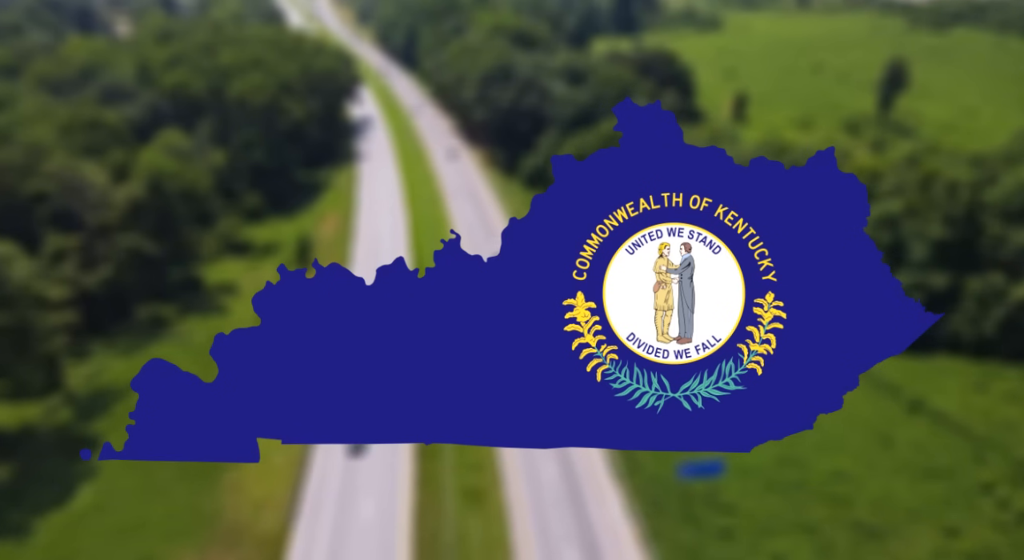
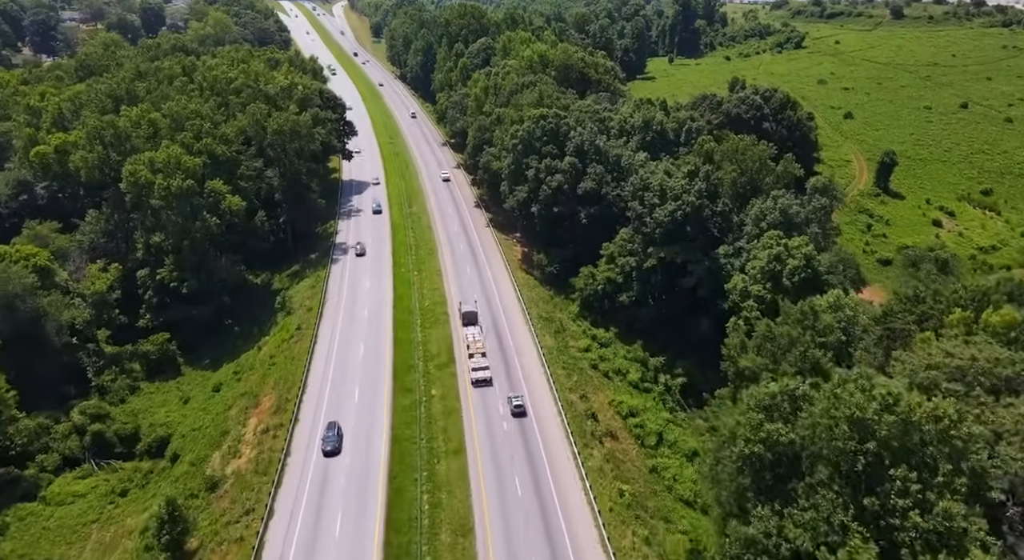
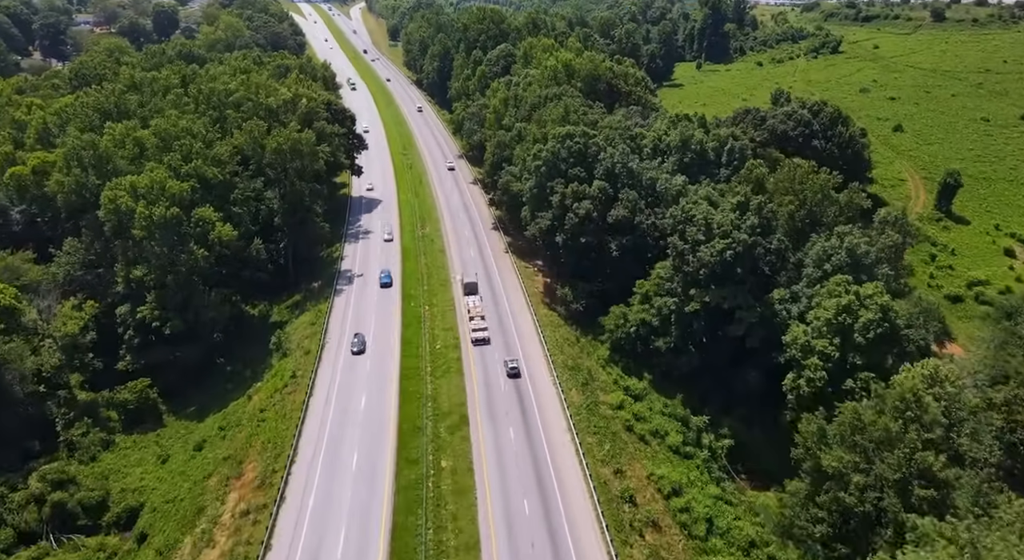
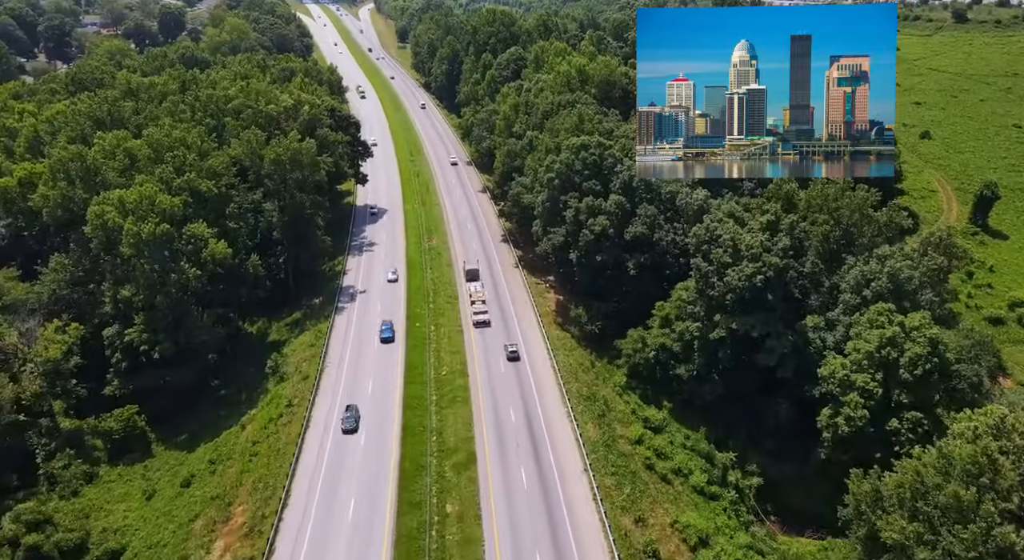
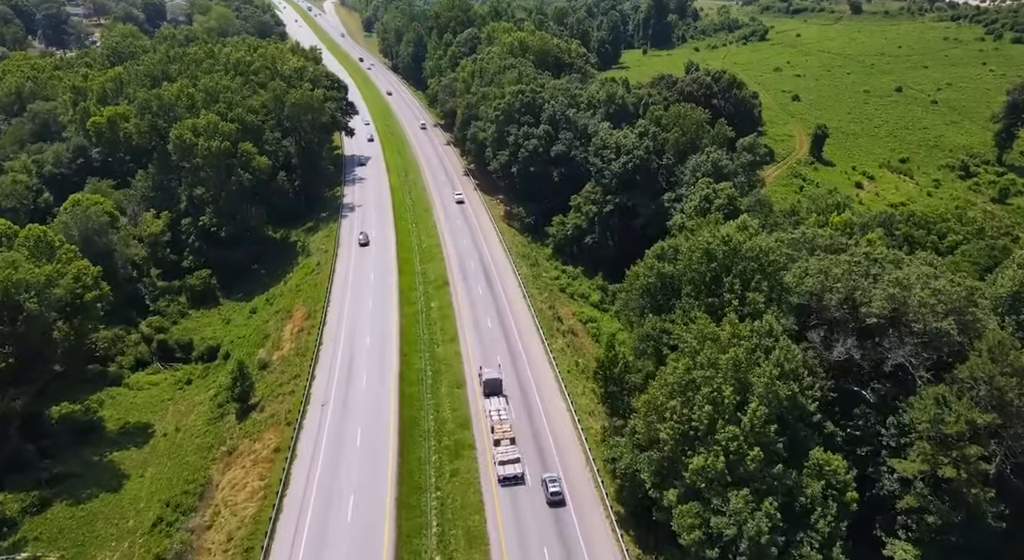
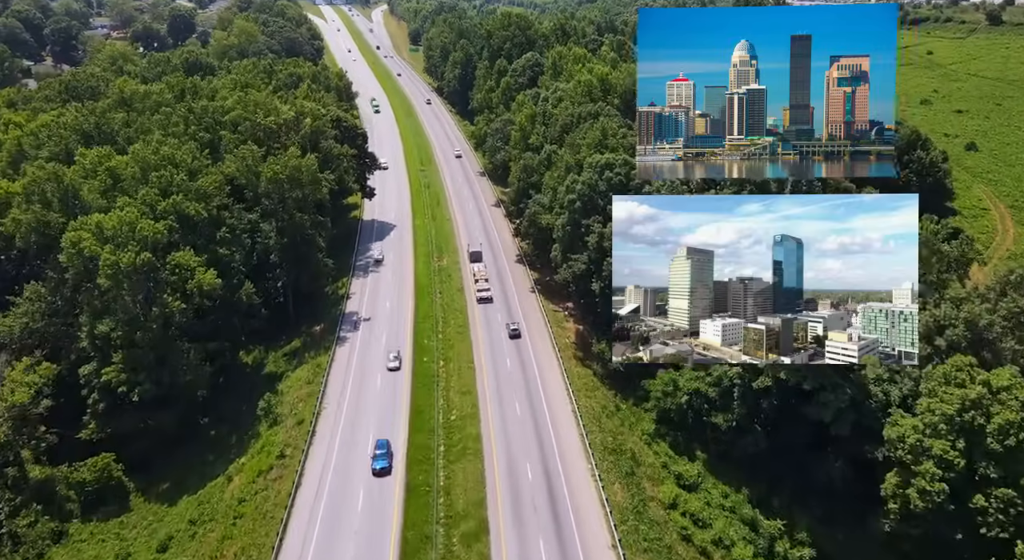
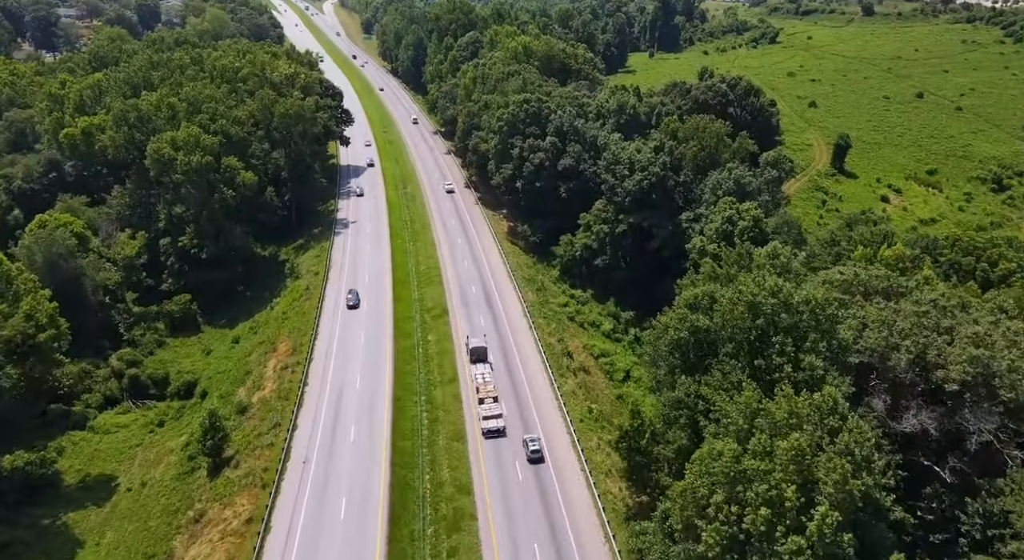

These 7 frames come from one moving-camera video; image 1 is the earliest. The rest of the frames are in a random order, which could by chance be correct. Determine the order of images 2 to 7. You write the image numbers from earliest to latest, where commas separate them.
5, 7, 2, 3, 4, 6
